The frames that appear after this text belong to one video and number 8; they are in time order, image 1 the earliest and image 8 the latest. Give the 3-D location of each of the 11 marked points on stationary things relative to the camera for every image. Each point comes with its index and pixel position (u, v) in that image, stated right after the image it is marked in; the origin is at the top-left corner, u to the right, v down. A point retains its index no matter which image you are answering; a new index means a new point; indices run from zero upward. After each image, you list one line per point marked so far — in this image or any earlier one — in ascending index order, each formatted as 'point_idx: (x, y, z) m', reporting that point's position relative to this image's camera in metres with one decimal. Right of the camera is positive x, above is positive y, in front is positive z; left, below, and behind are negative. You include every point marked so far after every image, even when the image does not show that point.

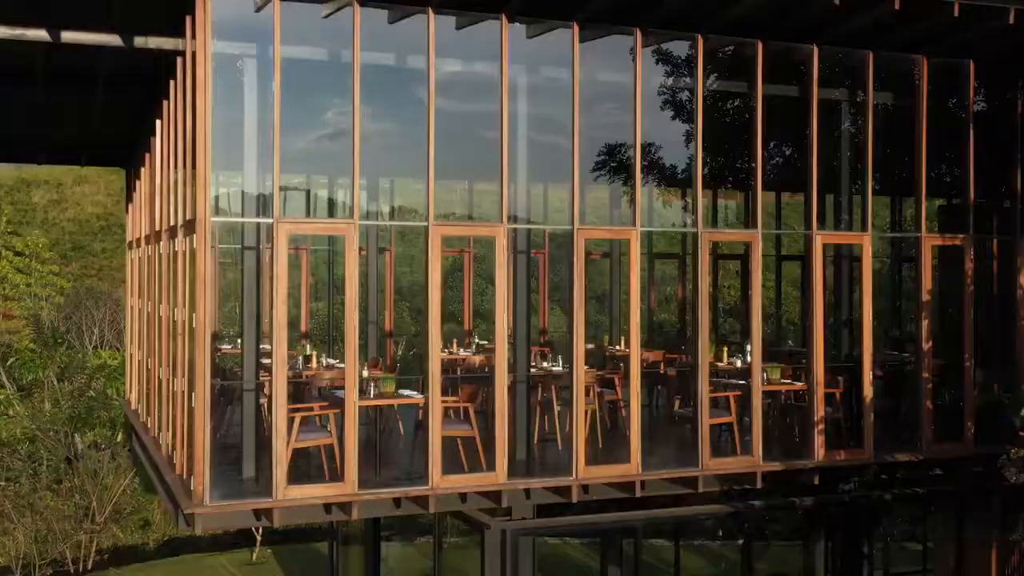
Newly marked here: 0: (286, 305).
0: (-1.7, -0.1, +8.9) m
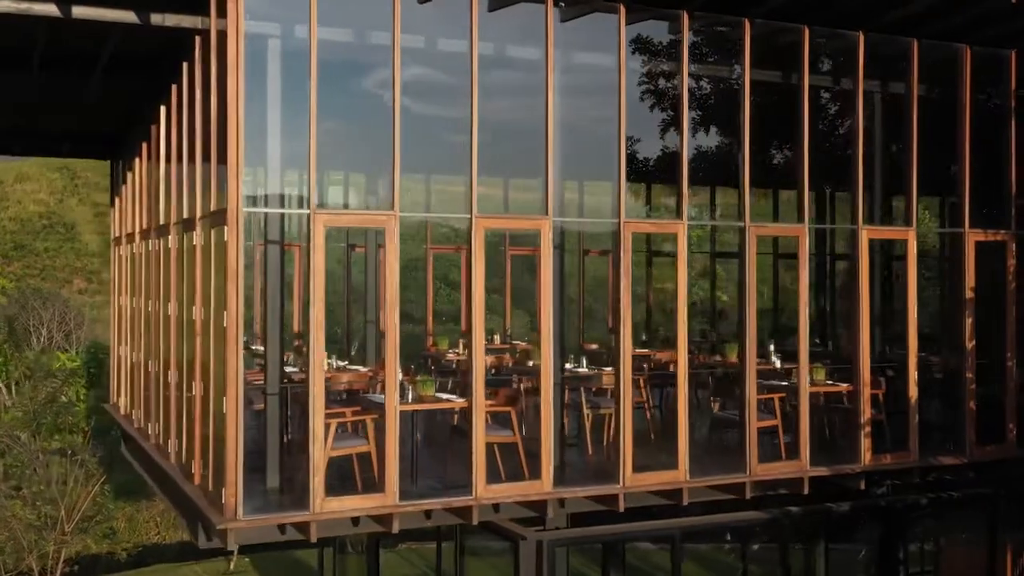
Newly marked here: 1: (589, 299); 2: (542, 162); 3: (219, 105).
0: (-1.3, -0.1, +8.3) m
1: (+0.7, -0.1, +9.4) m
2: (+0.3, +0.9, +9.2) m
3: (-2.1, +1.3, +8.5) m
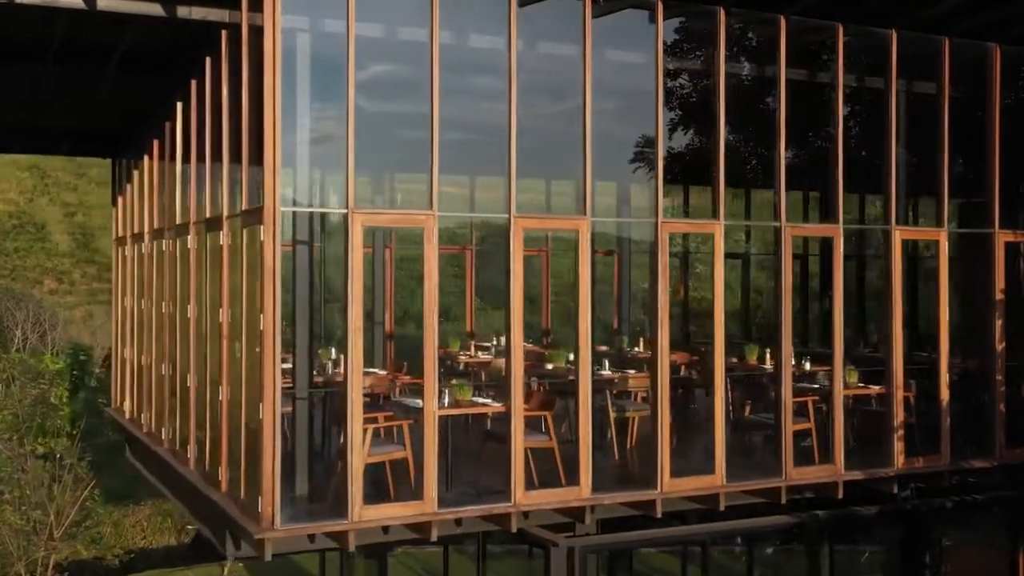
0: (-1.0, -0.1, +8.0) m
1: (+1.0, -0.1, +9.2) m
2: (+0.6, +0.9, +9.0) m
3: (-1.8, +1.3, +8.2) m
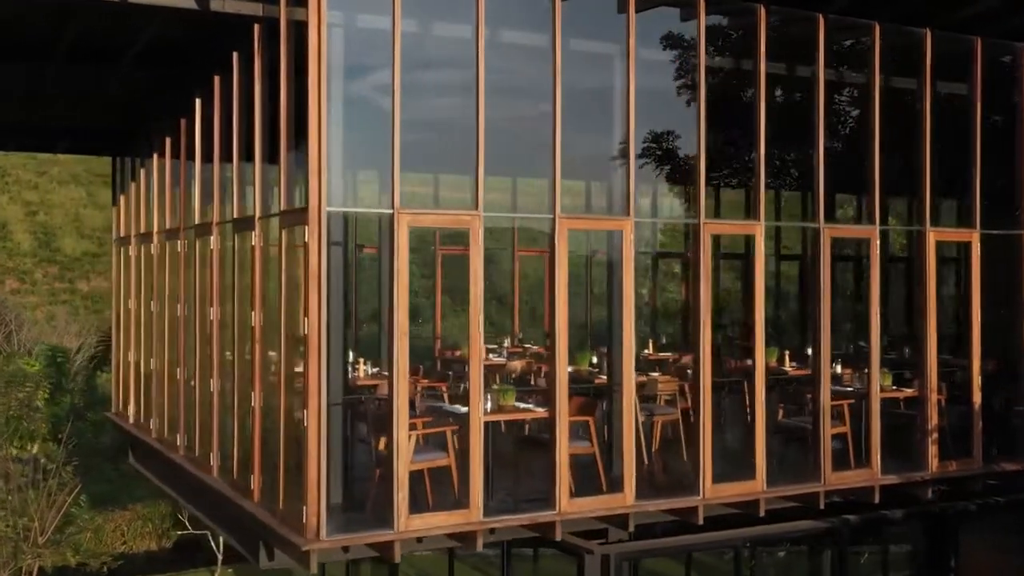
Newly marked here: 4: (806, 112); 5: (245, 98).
0: (-0.7, -0.1, +7.8) m
1: (+1.3, -0.1, +9.0) m
2: (+0.9, +0.9, +8.8) m
3: (-1.5, +1.2, +7.9) m
4: (+2.4, +1.4, +9.7) m
5: (-2.0, +1.5, +9.1) m
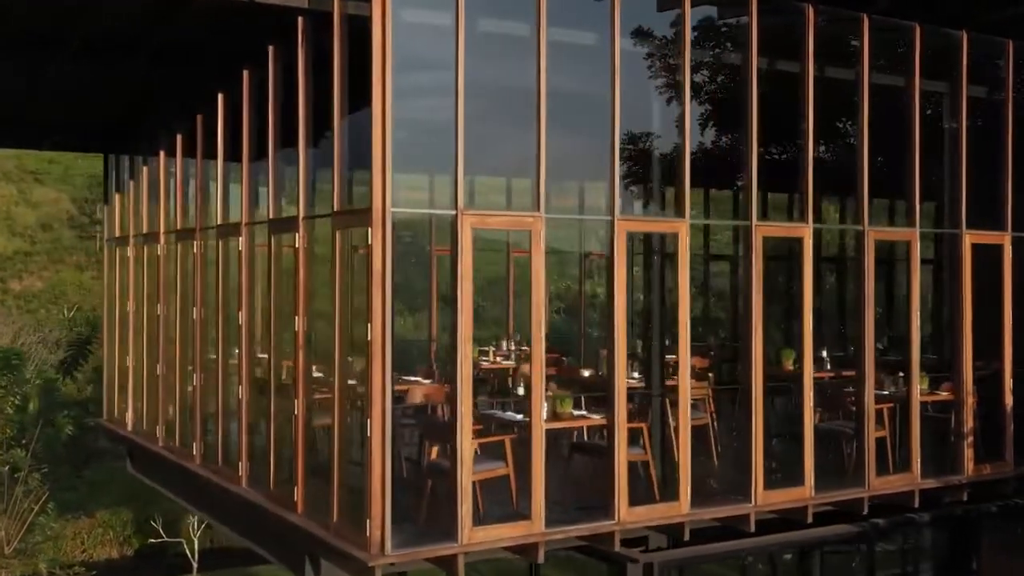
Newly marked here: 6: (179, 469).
0: (-0.3, -0.2, +7.5) m
1: (+1.6, -0.2, +8.9) m
2: (+1.2, +0.9, +8.6) m
3: (-1.0, +1.2, +7.6) m
4: (+2.7, +1.4, +9.6) m
5: (-1.7, +1.4, +8.8) m
6: (-3.1, -1.7, +10.8) m
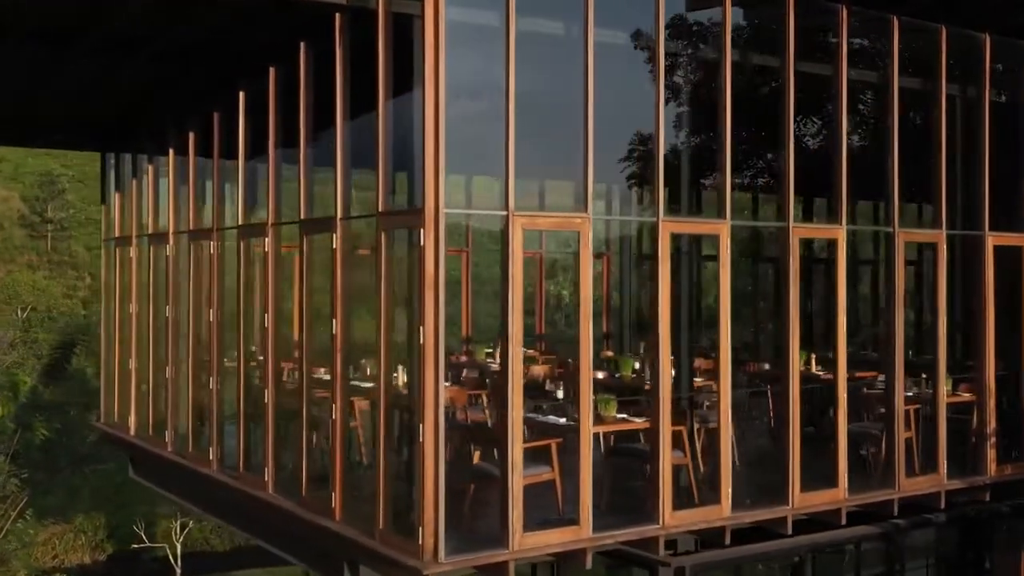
0: (0.0, -0.2, +7.4) m
1: (+1.9, -0.2, +8.8) m
2: (+1.5, +0.9, +8.6) m
3: (-0.7, +1.2, +7.5) m
4: (+3.0, +1.4, +9.6) m
5: (-1.4, +1.4, +8.6) m
6: (-2.9, -1.7, +10.6) m
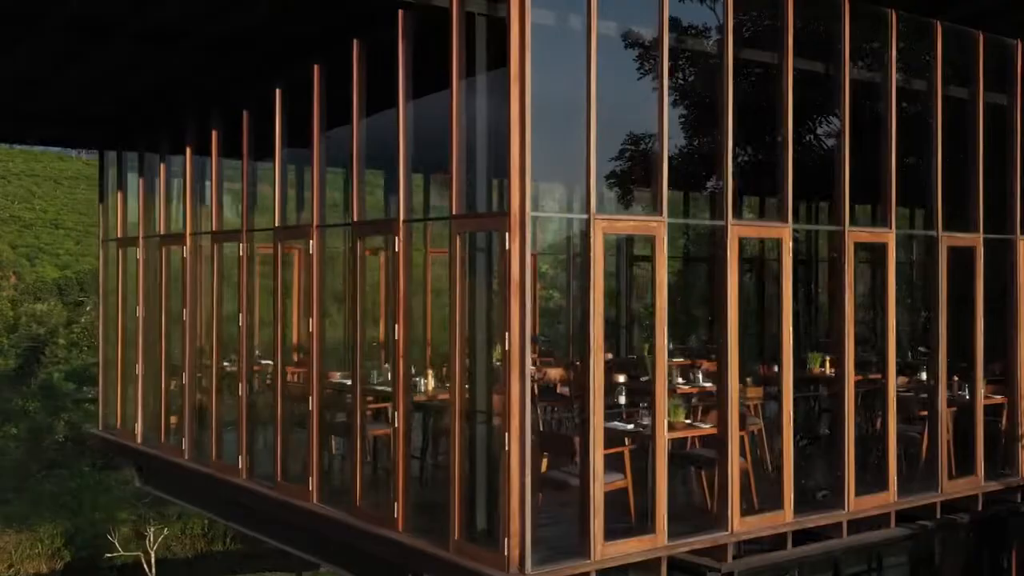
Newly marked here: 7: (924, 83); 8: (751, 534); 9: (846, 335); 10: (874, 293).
0: (+0.5, -0.2, +7.3) m
1: (+2.3, -0.2, +8.8) m
2: (+1.9, +0.8, +8.5) m
3: (-0.2, +1.2, +7.3) m
4: (+3.3, +1.4, +9.6) m
5: (-1.0, +1.4, +8.4) m
6: (-2.6, -1.7, +10.3) m
7: (+3.3, +1.7, +9.7) m
8: (+1.6, -1.7, +8.0) m
9: (+2.5, -0.4, +8.9) m
10: (+2.8, 0.0, +9.1) m
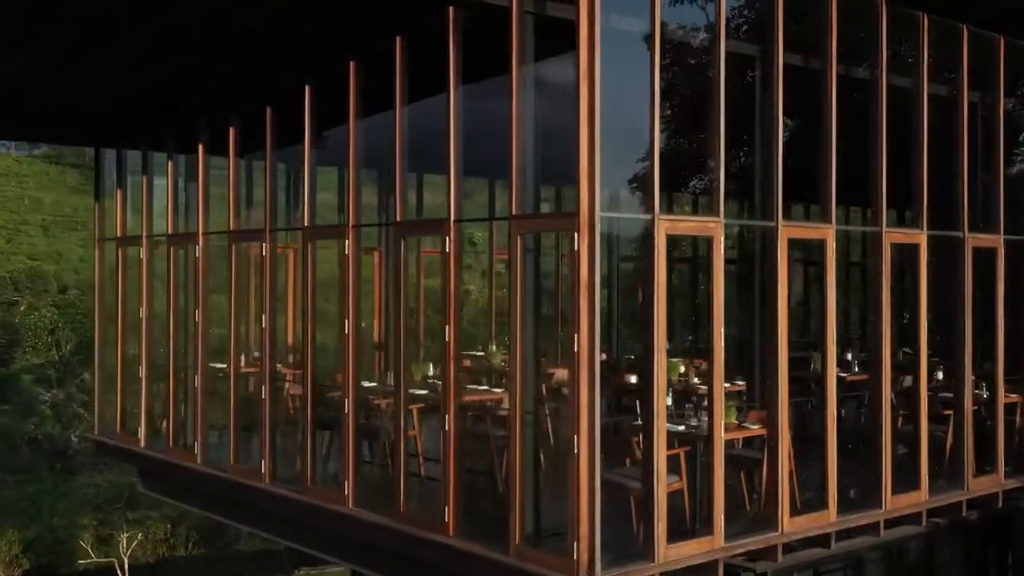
0: (+0.9, -0.2, +7.2) m
1: (+2.5, -0.2, +8.9) m
2: (+2.2, +0.8, +8.6) m
3: (+0.1, +1.2, +7.2) m
4: (+3.5, +1.4, +9.8) m
5: (-0.7, +1.4, +8.3) m
6: (-2.4, -1.7, +10.1) m
7: (+3.5, +1.7, +9.8) m
8: (+1.9, -1.7, +8.1) m
9: (+2.7, -0.4, +8.9) m
10: (+3.0, 0.0, +9.2) m
